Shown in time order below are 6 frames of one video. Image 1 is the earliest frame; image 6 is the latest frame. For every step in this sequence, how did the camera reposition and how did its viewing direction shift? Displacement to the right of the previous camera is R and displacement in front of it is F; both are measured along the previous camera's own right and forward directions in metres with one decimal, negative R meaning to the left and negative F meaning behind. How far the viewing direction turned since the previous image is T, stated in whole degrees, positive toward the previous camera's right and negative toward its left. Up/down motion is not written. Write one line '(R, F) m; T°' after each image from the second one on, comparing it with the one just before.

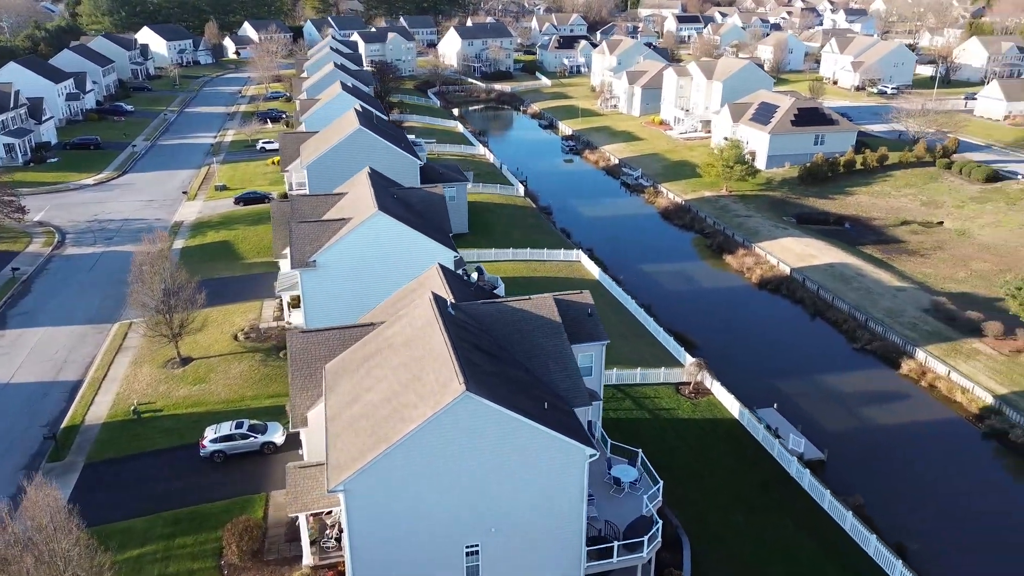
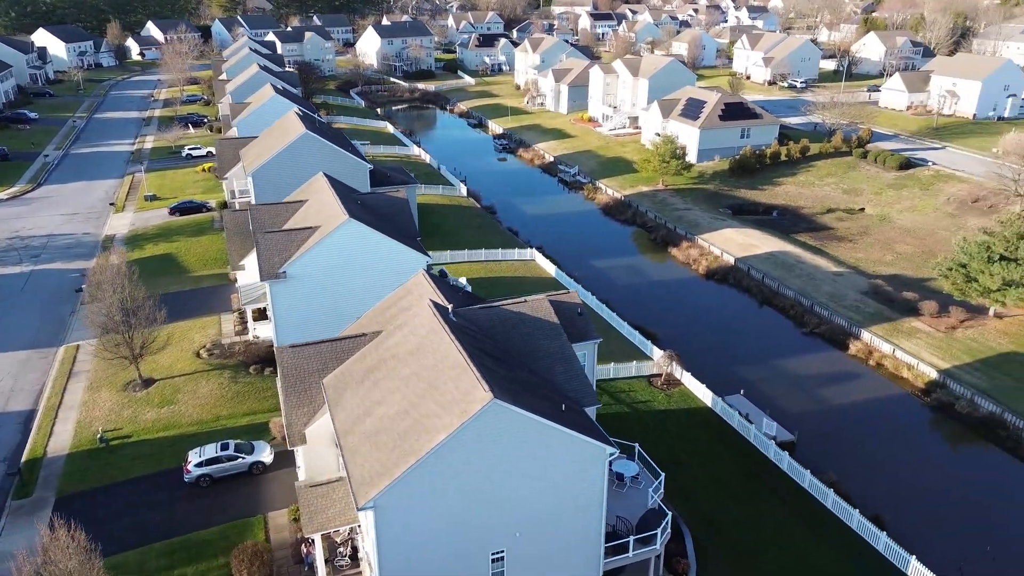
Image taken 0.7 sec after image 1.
(-2.0, +0.1) m; +6°
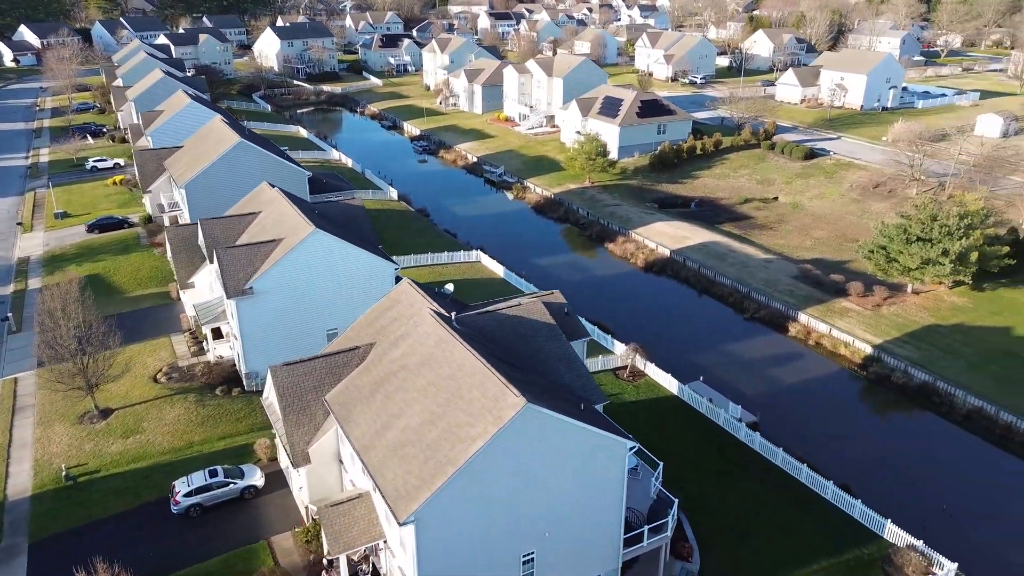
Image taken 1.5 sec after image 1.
(-2.4, 0.0) m; +7°
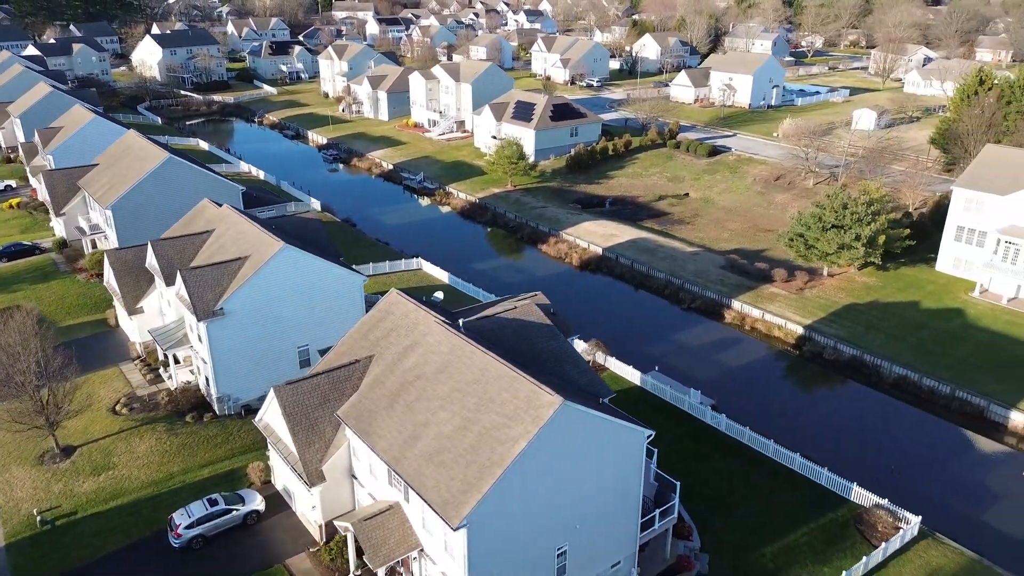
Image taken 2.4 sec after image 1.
(-2.8, -0.3) m; +8°
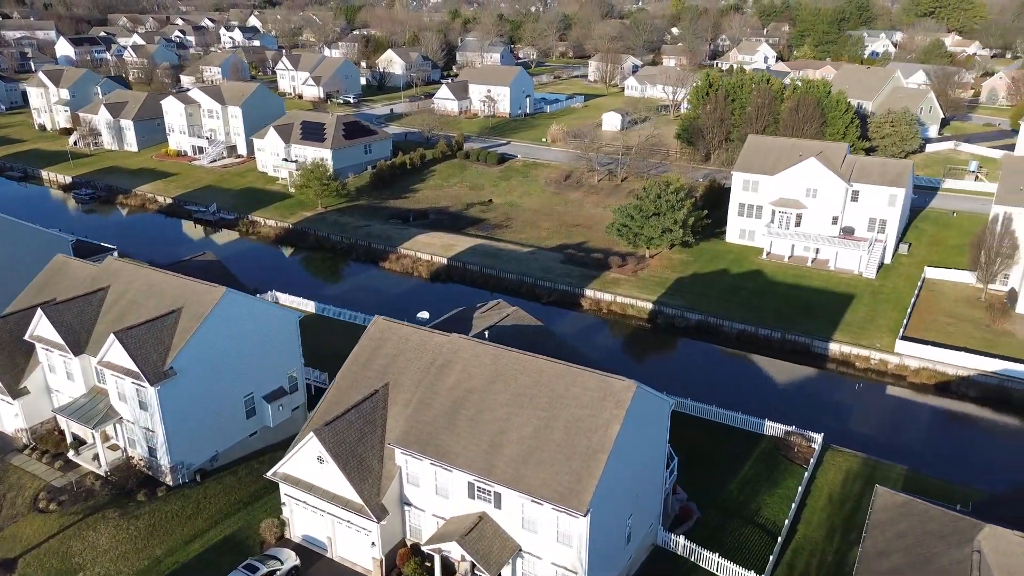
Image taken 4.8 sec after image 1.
(-7.4, 0.0) m; +20°
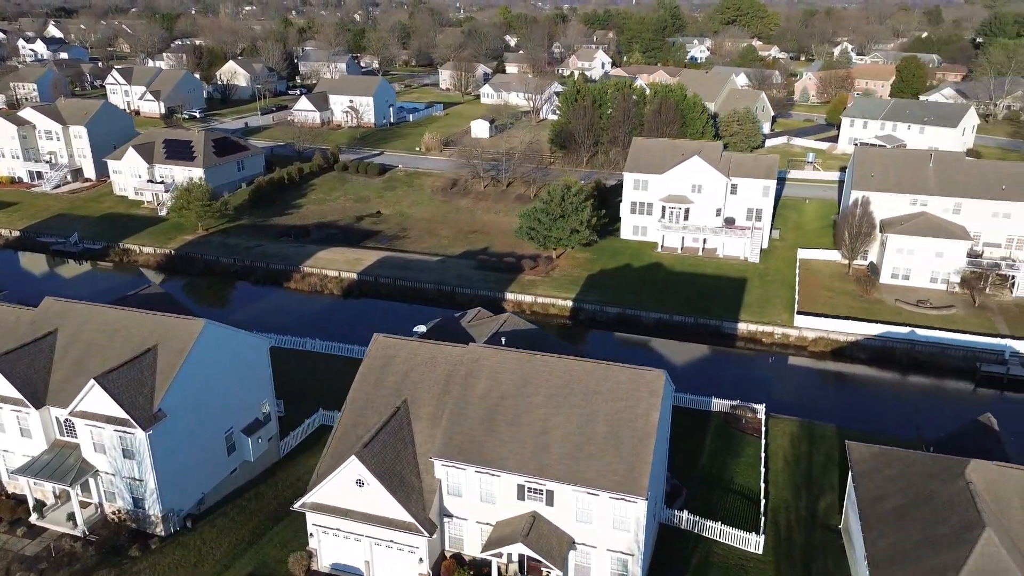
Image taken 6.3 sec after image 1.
(-4.6, -0.2) m; +12°
